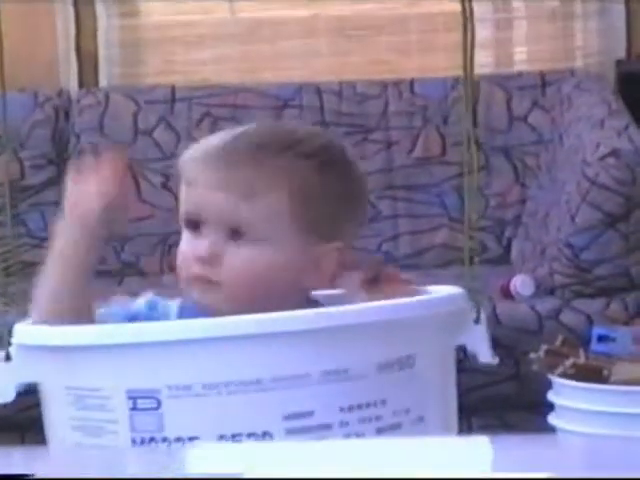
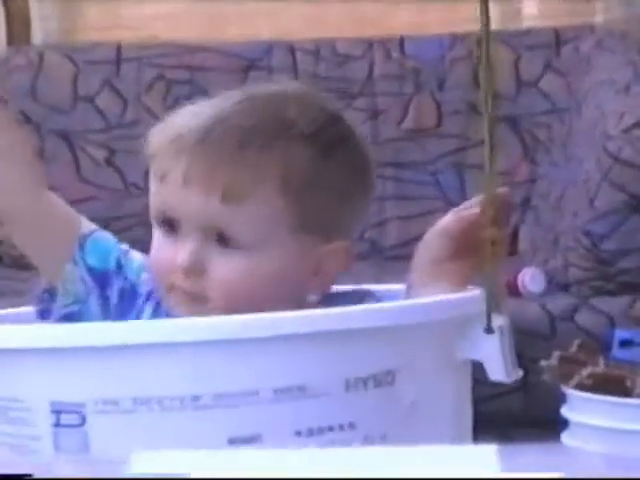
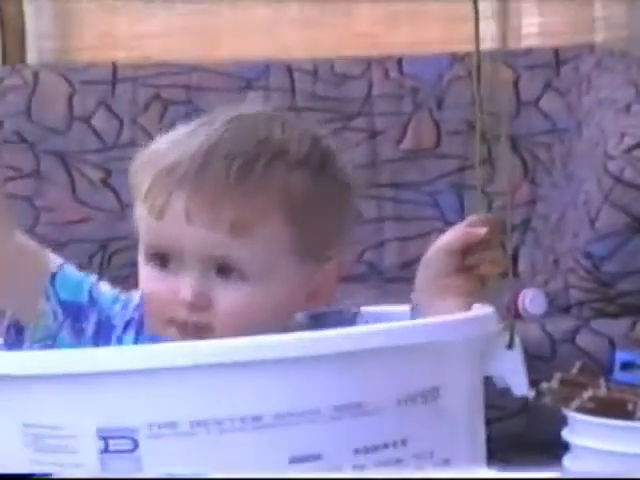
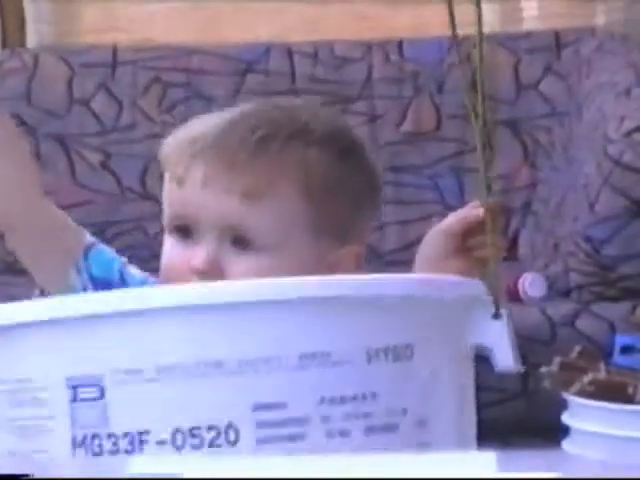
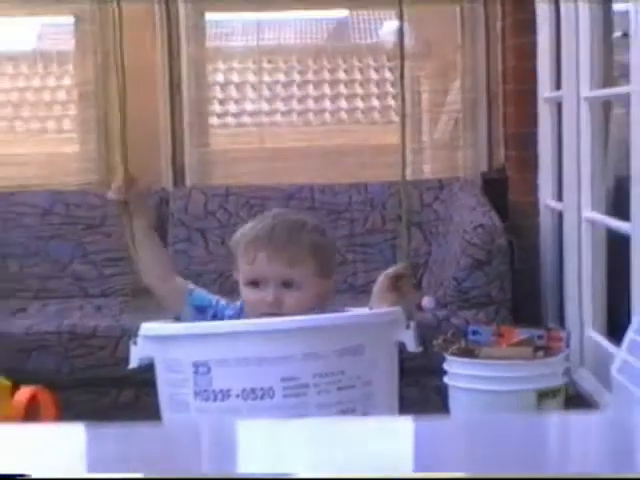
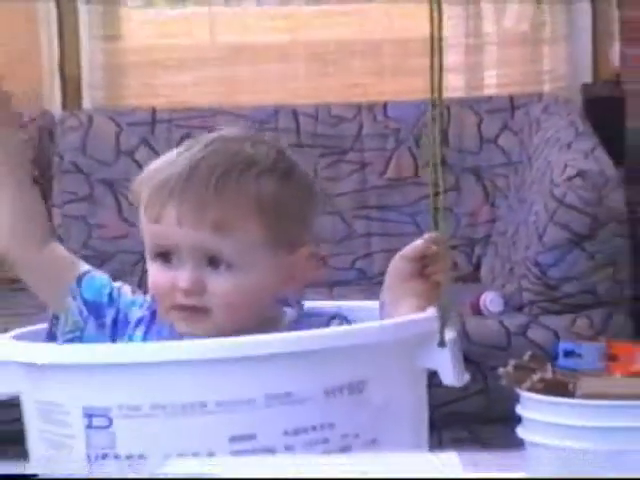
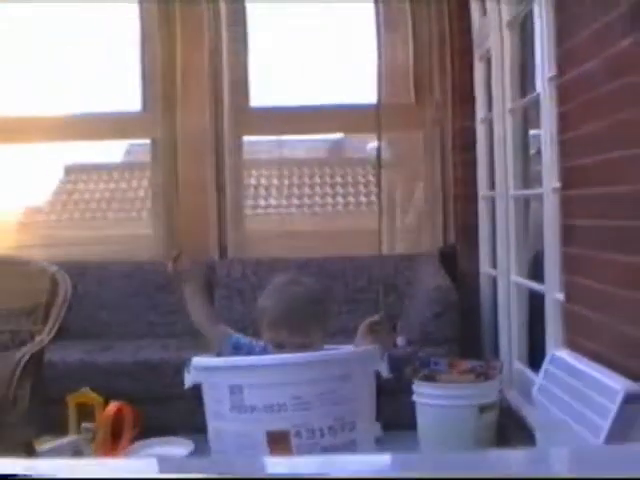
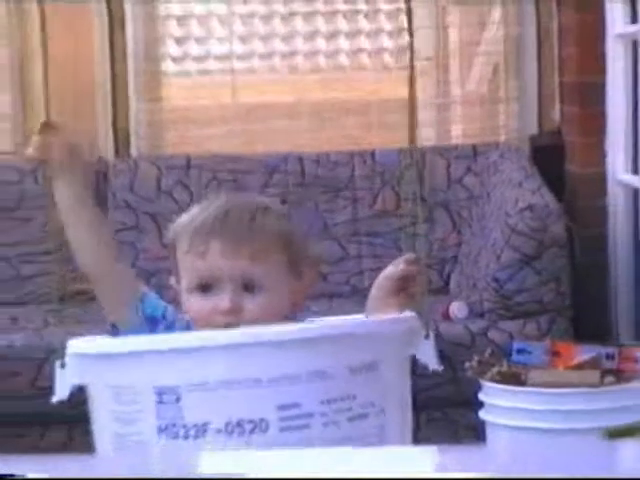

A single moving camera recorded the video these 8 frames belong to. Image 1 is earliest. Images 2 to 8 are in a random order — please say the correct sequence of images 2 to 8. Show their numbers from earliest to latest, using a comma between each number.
2, 4, 3, 6, 8, 5, 7
